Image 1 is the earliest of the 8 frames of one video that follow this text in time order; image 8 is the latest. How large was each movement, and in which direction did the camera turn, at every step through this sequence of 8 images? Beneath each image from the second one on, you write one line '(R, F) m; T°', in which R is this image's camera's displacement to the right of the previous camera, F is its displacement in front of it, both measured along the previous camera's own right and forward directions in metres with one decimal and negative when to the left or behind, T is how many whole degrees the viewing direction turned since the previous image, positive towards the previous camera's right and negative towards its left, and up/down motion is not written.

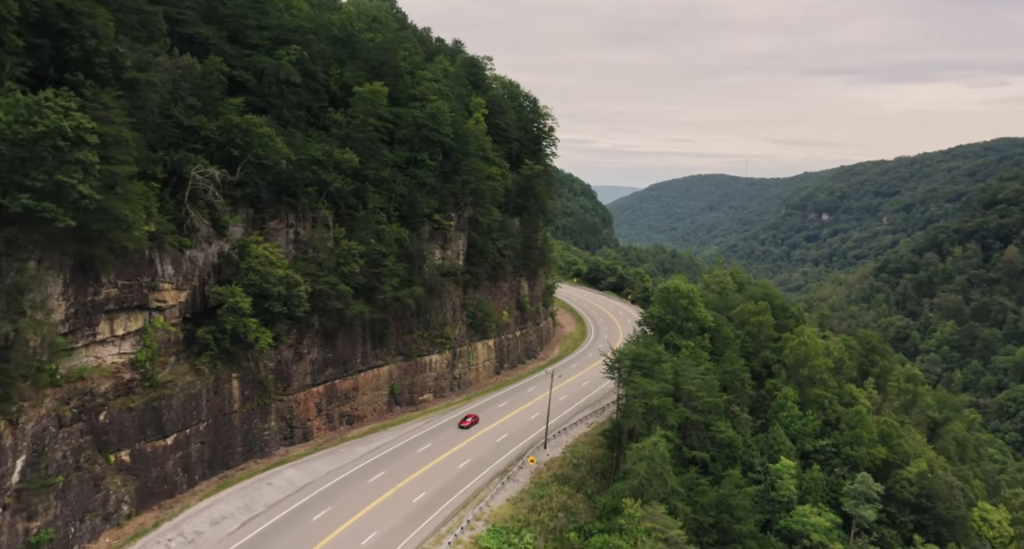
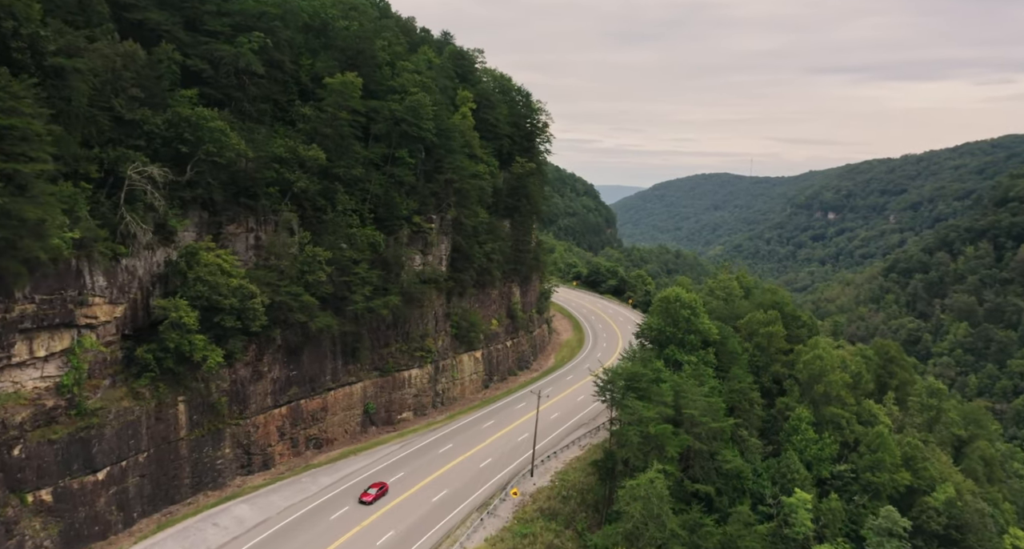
(+1.2, +4.3) m; 0°
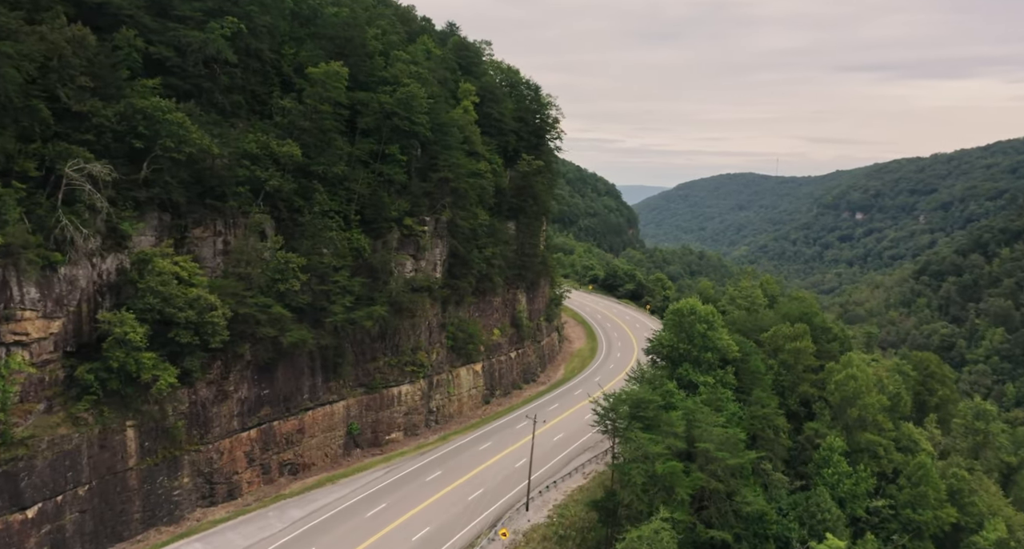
(+1.3, +4.3) m; -2°
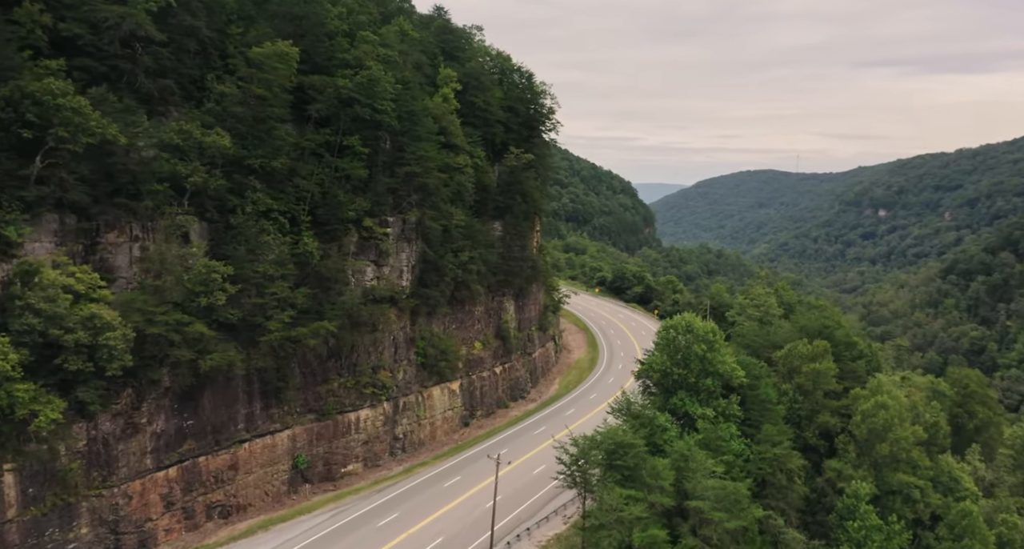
(+2.2, +5.7) m; -1°
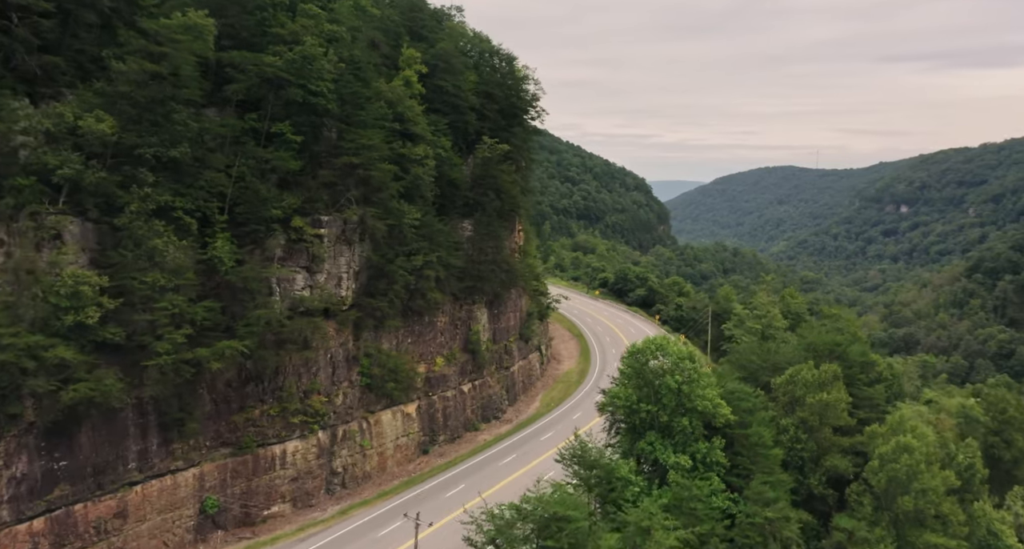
(+2.8, +5.8) m; -1°
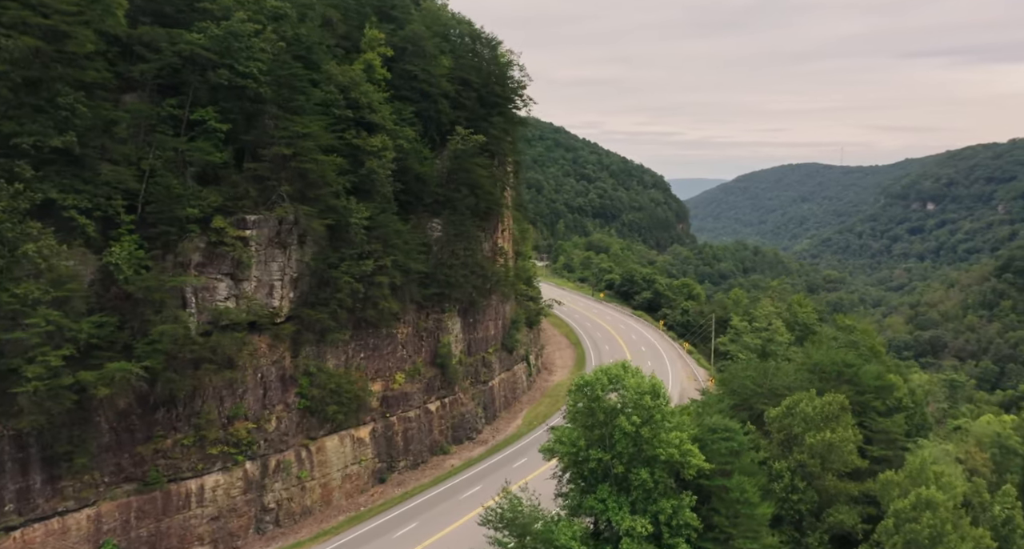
(+2.5, +4.7) m; -2°
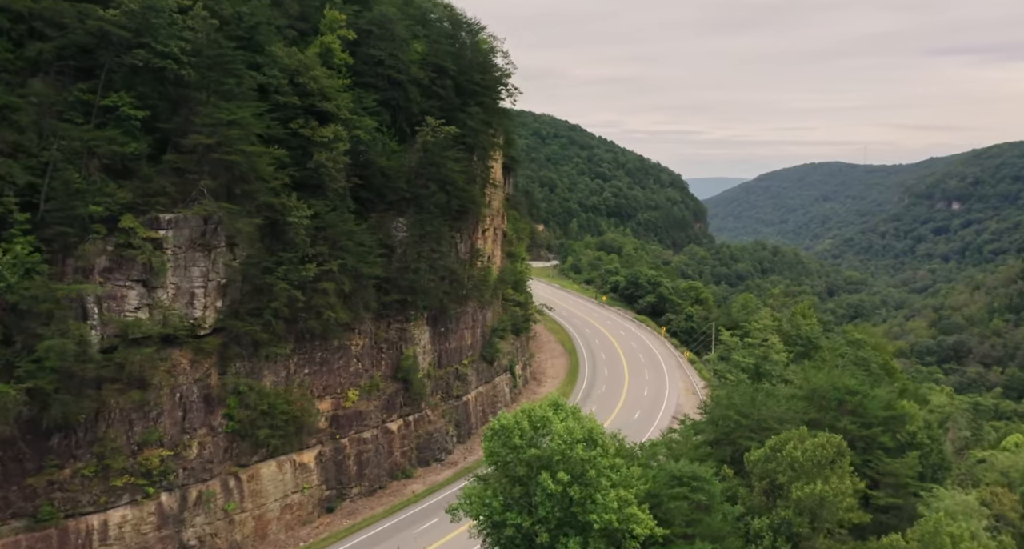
(+2.3, +3.9) m; -1°
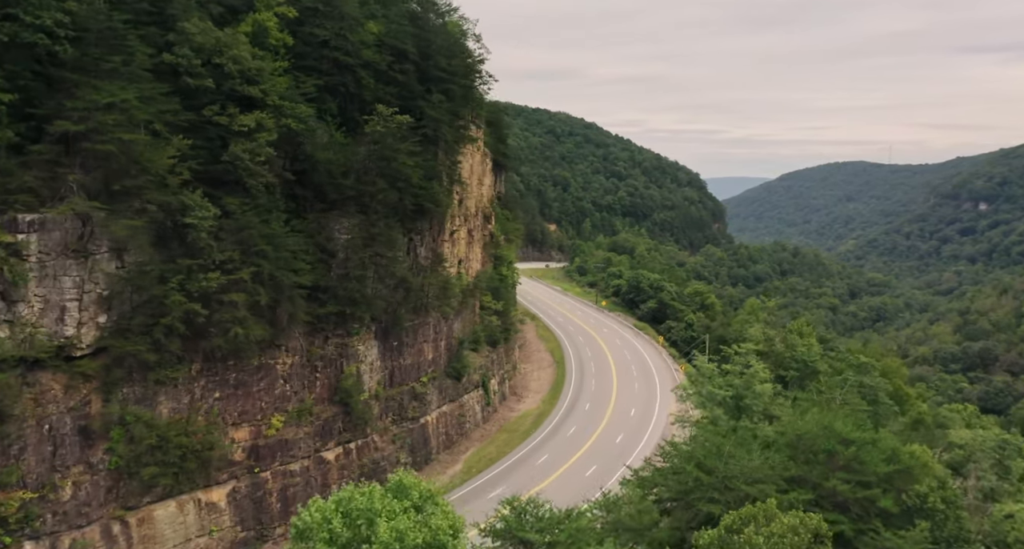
(+2.7, +4.5) m; -1°
